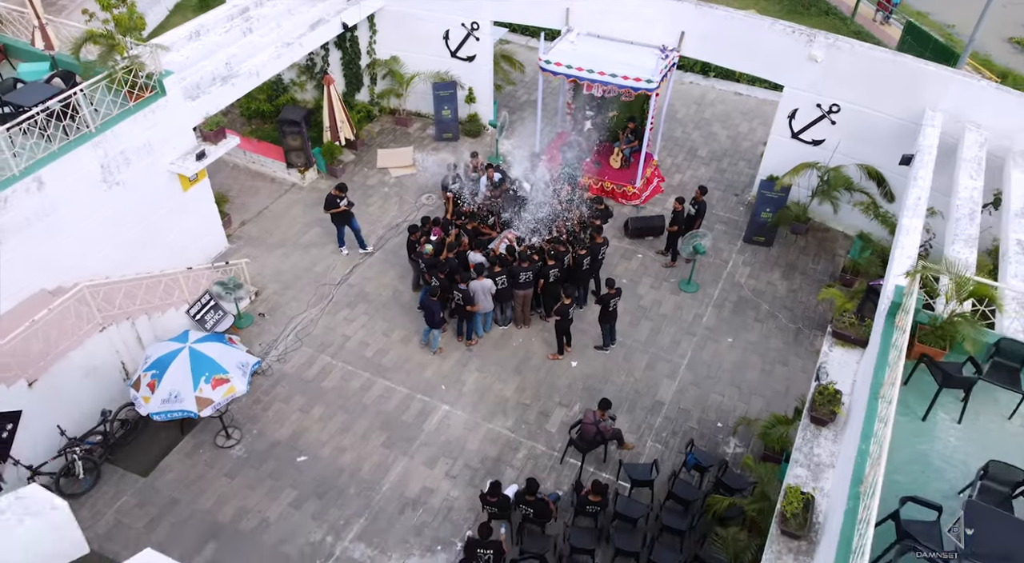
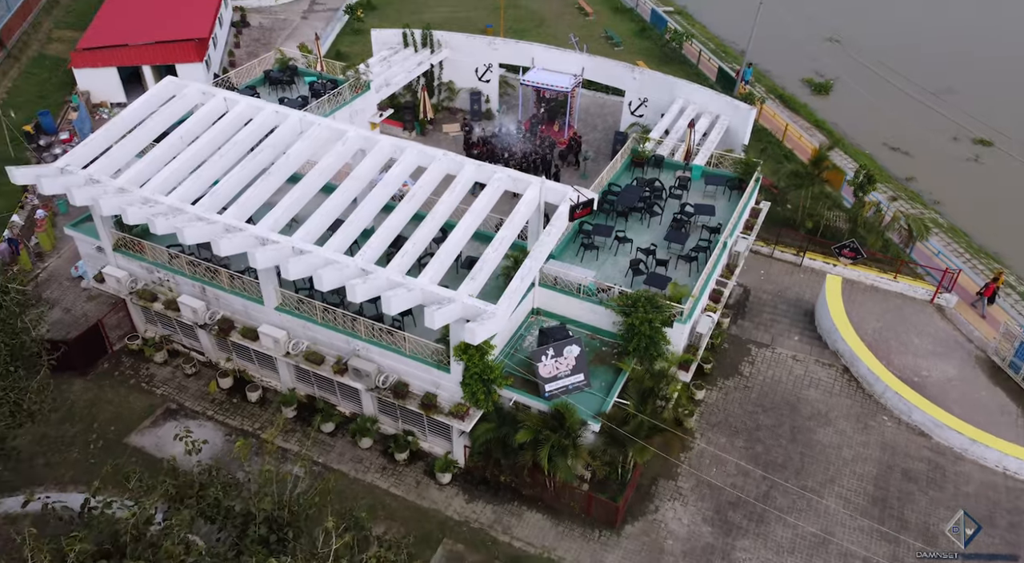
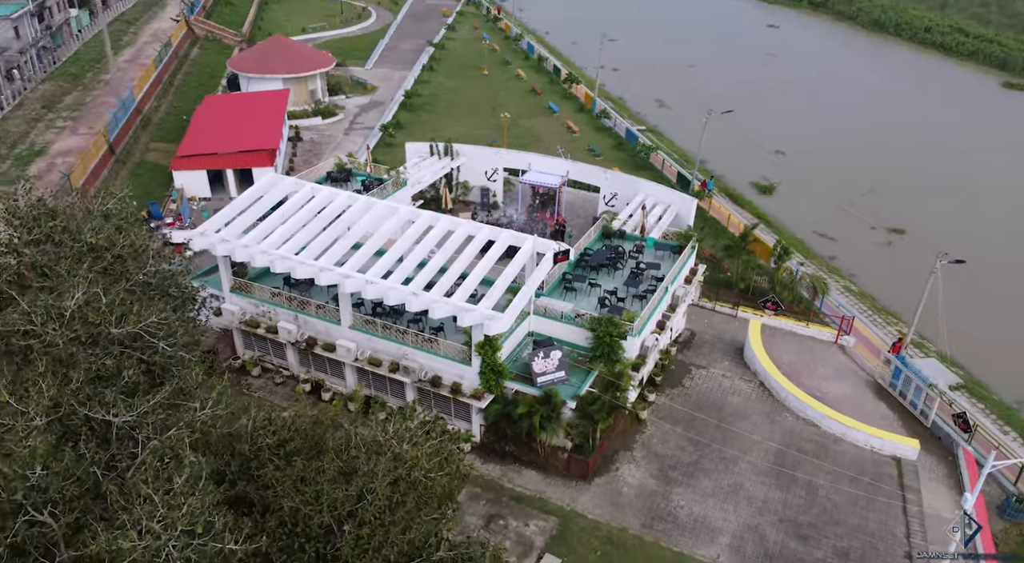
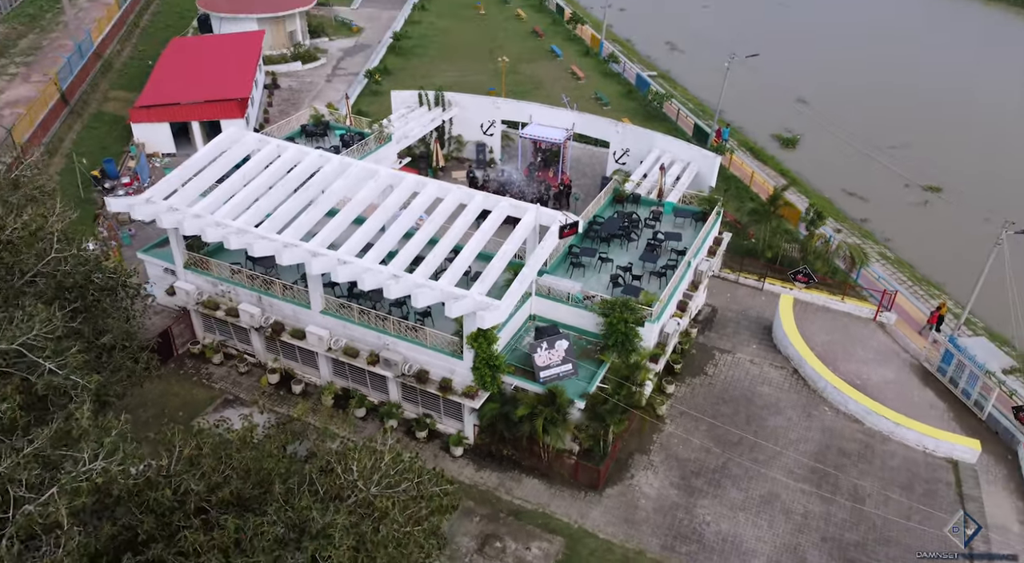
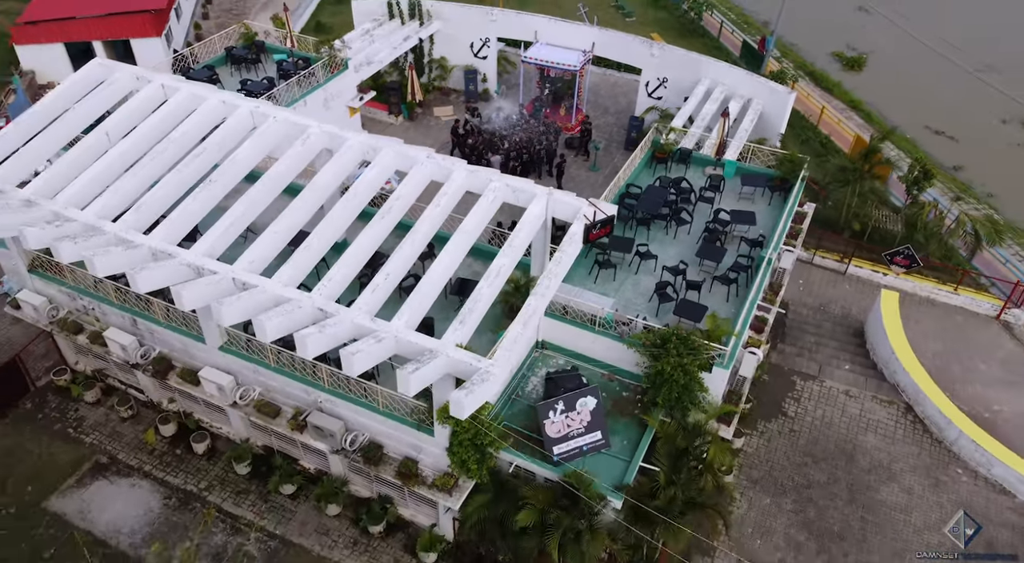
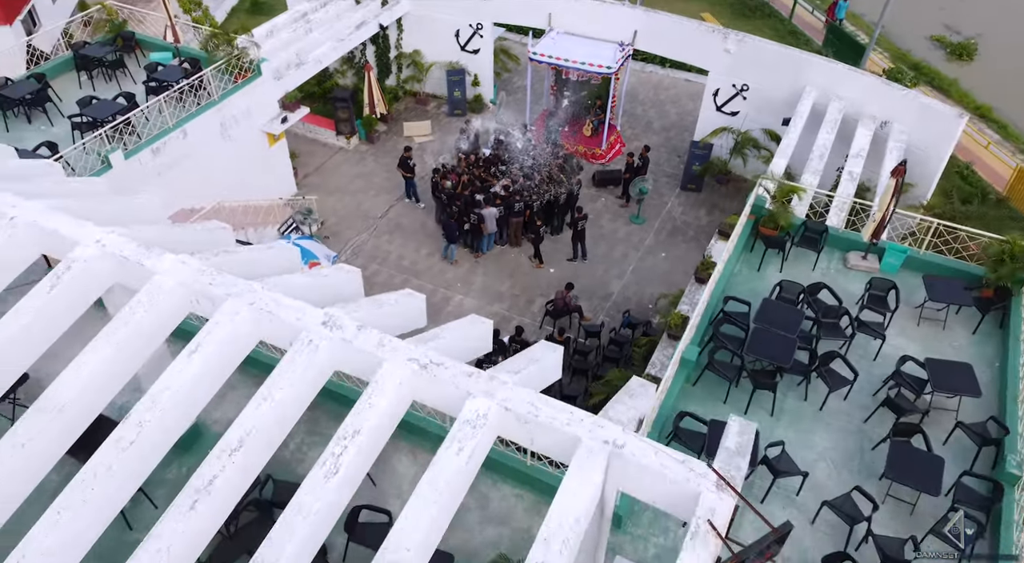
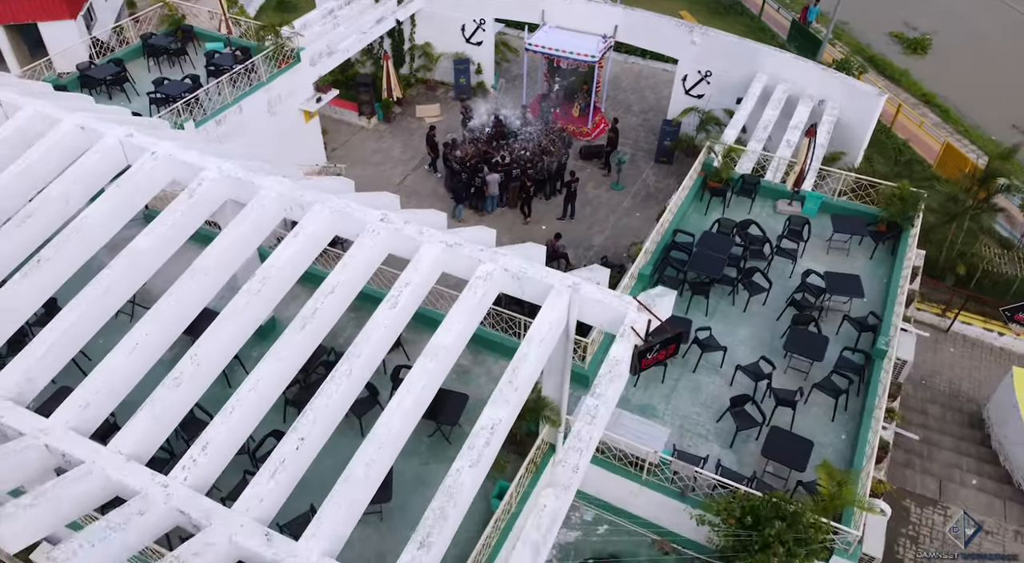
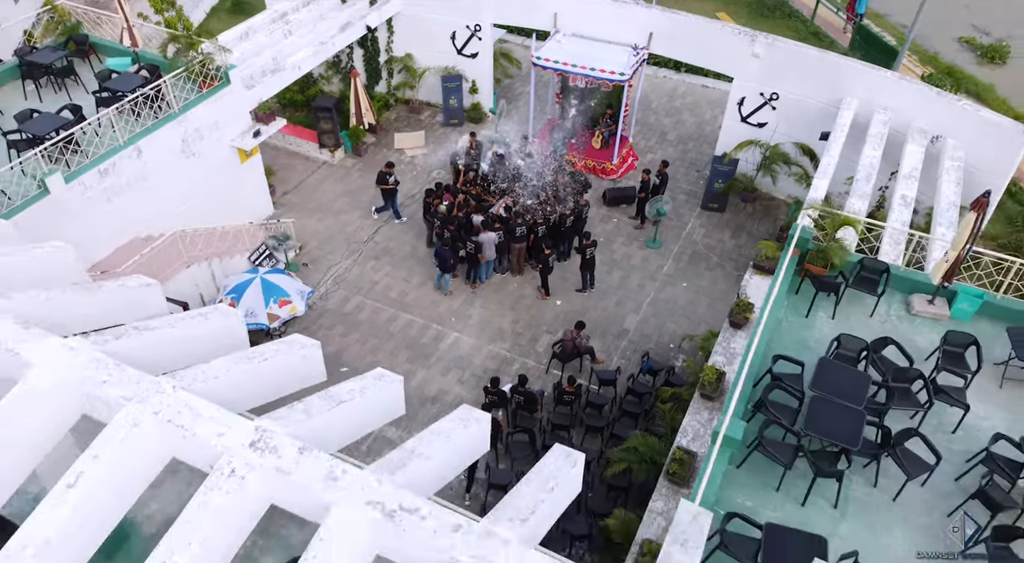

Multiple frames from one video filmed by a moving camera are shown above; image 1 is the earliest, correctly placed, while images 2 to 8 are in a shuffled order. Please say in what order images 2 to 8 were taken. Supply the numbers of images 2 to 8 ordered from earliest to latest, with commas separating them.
8, 6, 7, 5, 2, 4, 3
